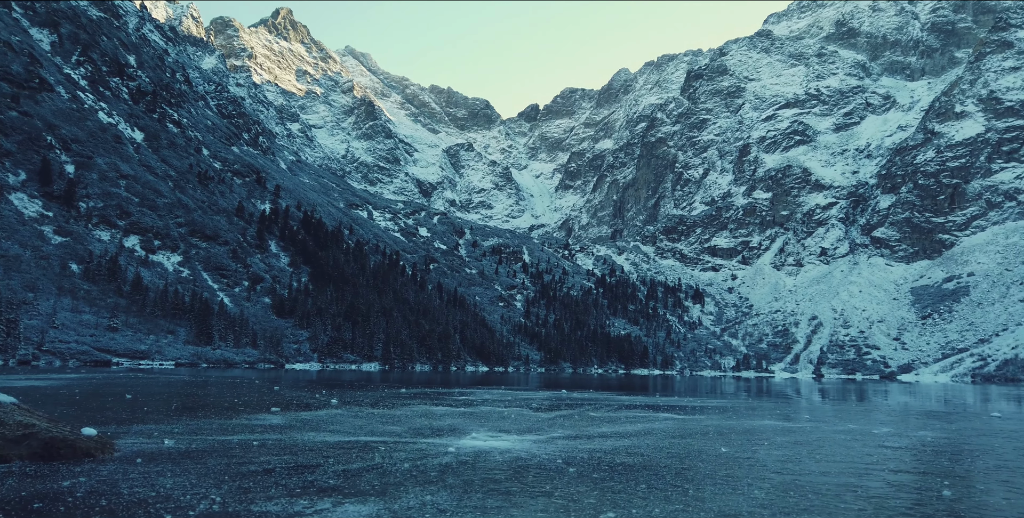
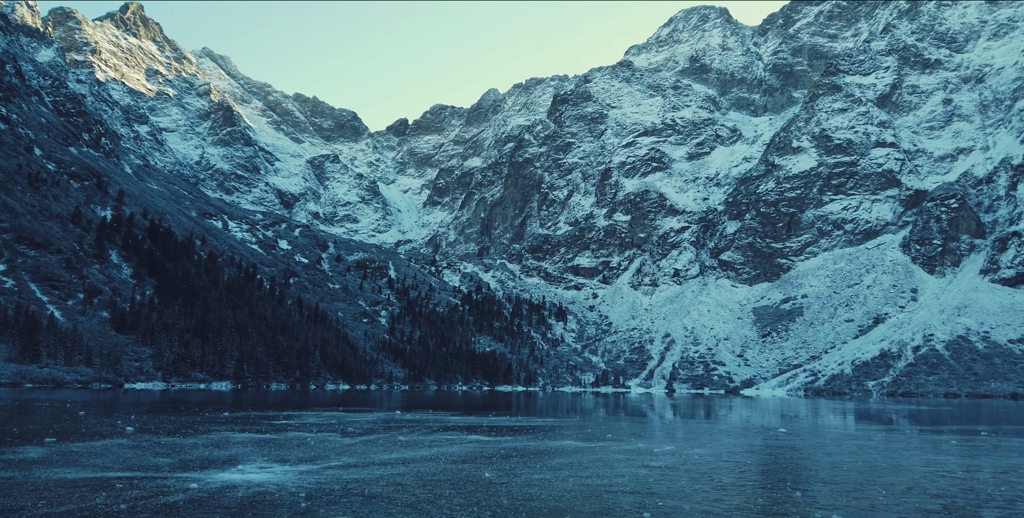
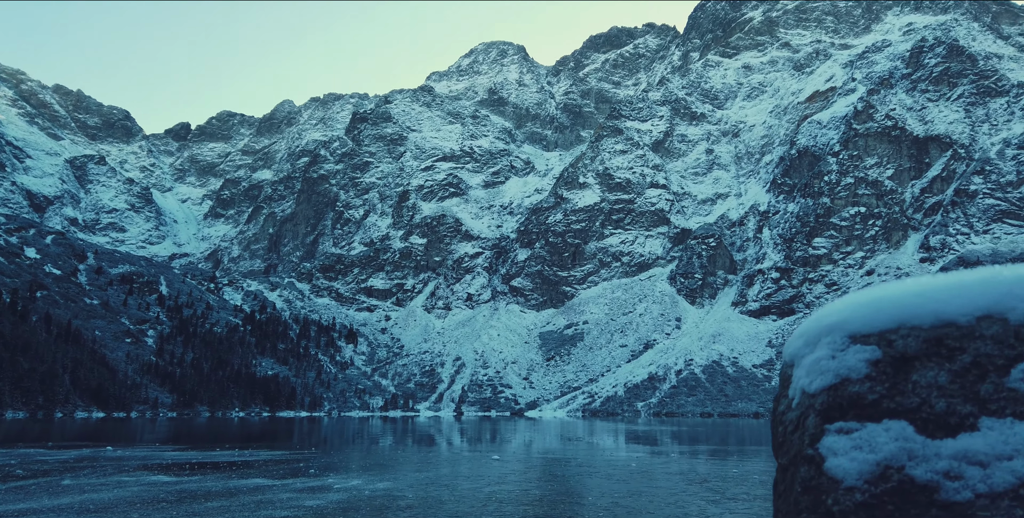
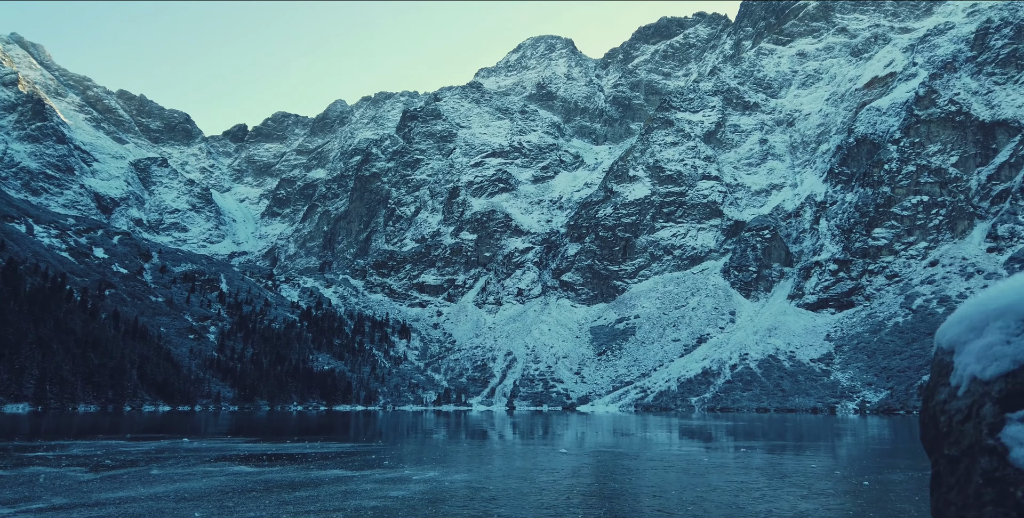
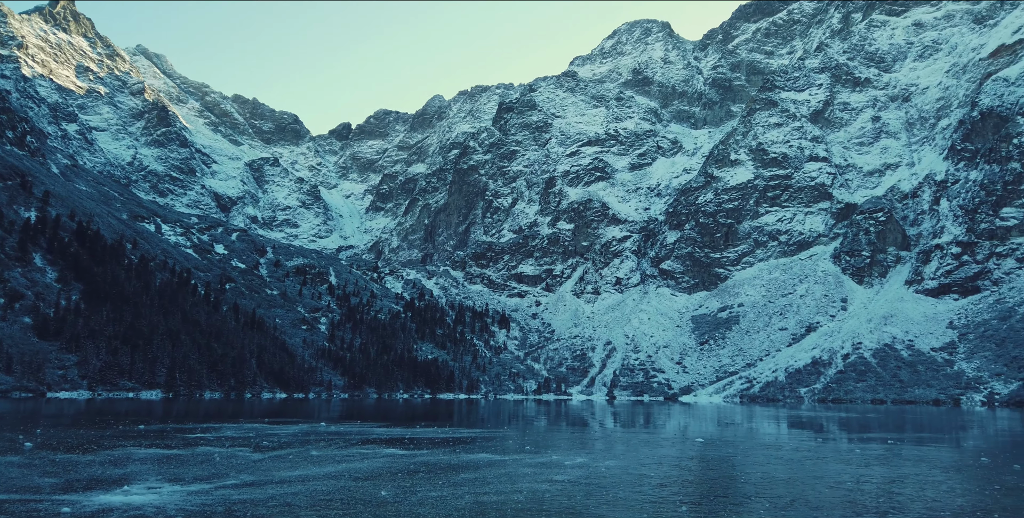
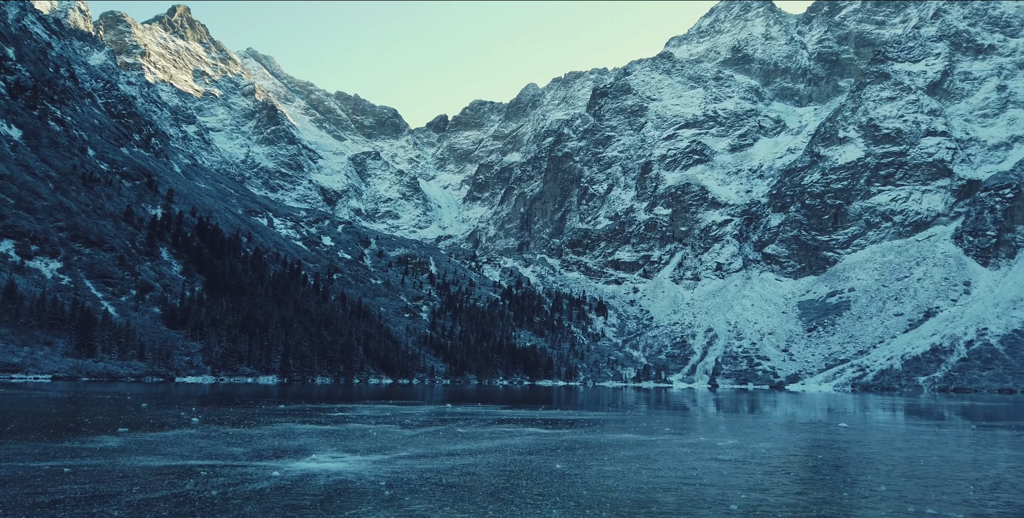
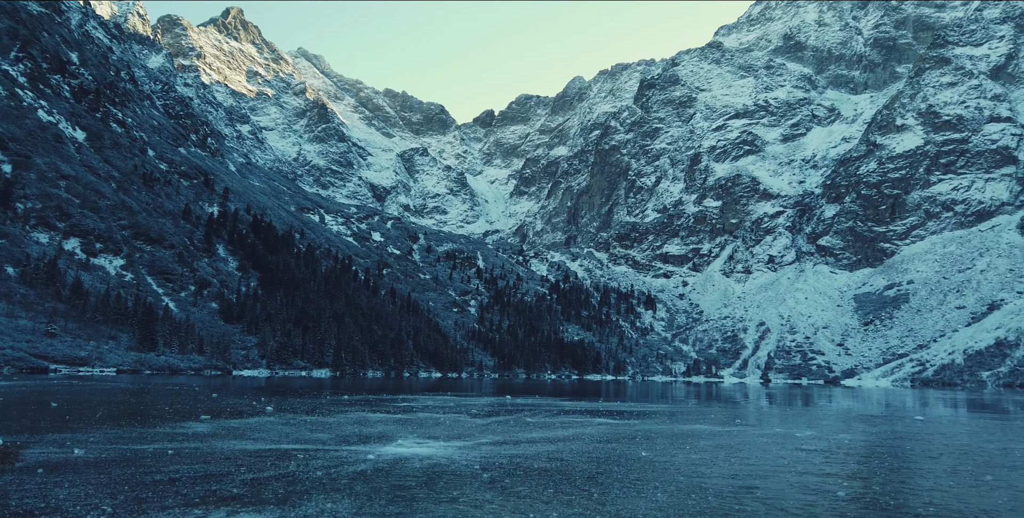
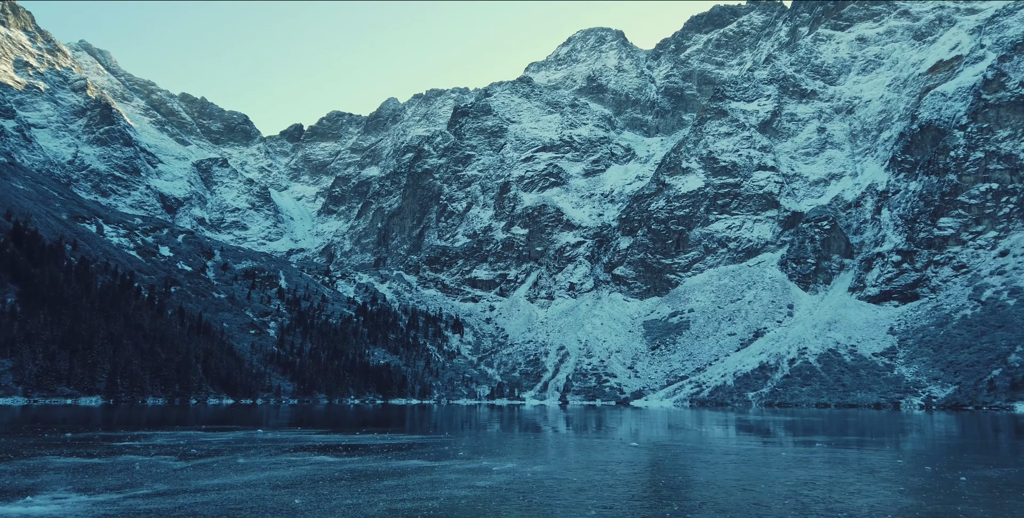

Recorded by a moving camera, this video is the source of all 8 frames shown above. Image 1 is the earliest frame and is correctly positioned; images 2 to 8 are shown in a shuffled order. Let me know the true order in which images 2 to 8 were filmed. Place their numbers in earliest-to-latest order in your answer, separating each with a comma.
7, 6, 2, 5, 8, 4, 3
